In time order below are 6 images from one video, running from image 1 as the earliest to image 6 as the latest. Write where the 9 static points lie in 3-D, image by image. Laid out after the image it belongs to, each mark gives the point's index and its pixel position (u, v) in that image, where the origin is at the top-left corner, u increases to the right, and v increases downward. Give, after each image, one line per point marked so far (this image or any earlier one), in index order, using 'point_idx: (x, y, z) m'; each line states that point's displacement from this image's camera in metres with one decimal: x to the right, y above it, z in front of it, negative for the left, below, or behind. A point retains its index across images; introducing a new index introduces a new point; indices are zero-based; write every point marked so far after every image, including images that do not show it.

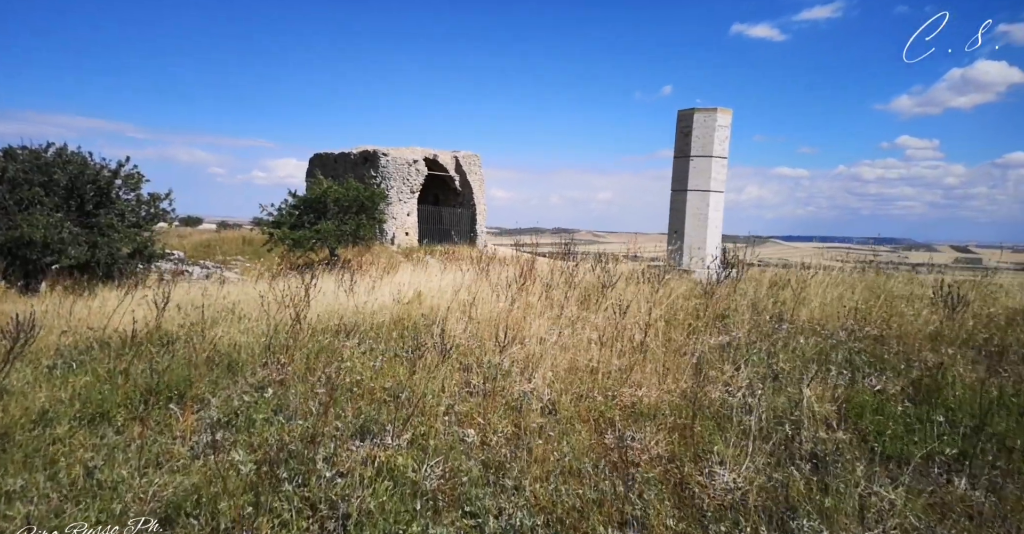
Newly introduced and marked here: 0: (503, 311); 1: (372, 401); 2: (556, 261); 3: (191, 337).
0: (-0.1, -0.4, +5.6) m
1: (-1.0, -0.9, +4.3) m
2: (+0.5, +0.1, +7.5) m
3: (-3.0, -0.7, +6.1) m
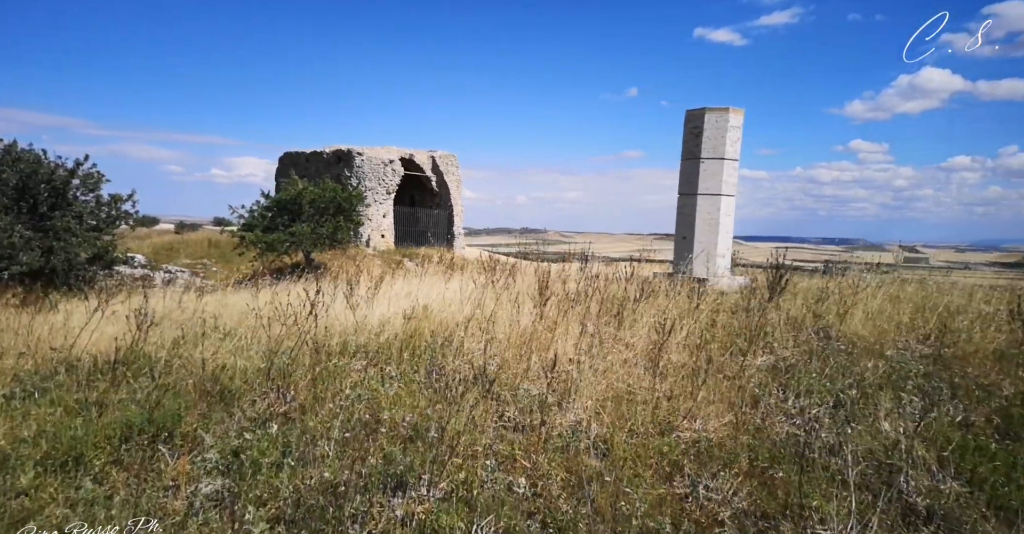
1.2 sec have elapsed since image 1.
0: (+0.1, -0.5, +5.1) m
1: (-0.7, -1.0, +3.7) m
2: (+0.6, -0.1, +7.0) m
3: (-2.9, -0.8, +5.5) m
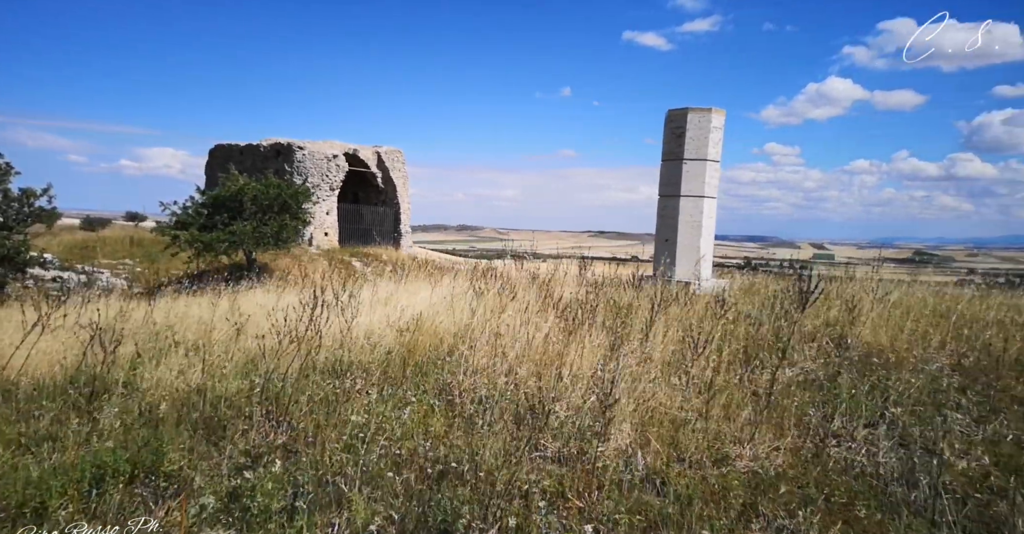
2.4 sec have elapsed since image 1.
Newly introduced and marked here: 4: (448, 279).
0: (+0.2, -0.6, +4.8) m
1: (-0.5, -1.1, +3.3) m
2: (+0.4, -0.1, +6.7) m
3: (-2.8, -0.9, +4.8) m
4: (-0.8, -0.2, +7.9) m
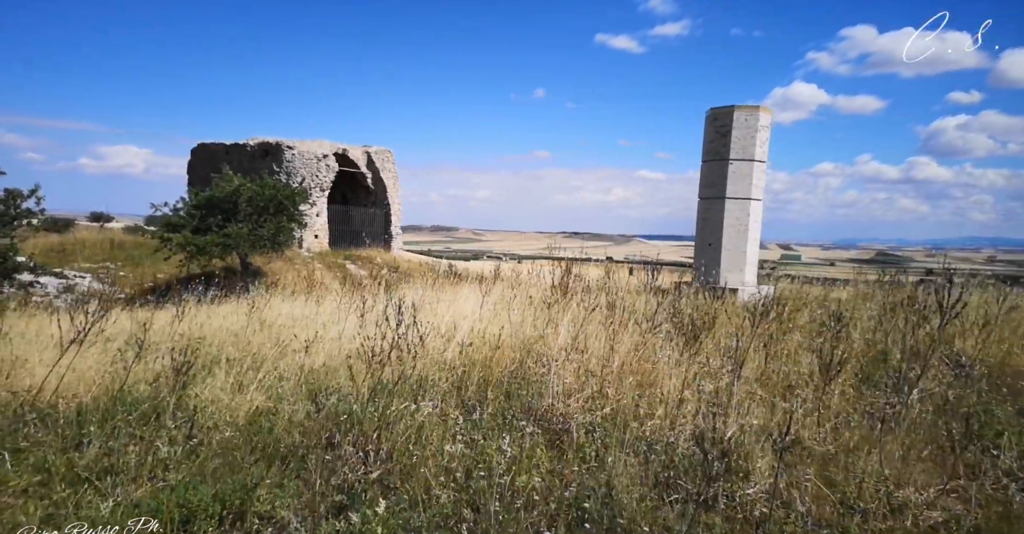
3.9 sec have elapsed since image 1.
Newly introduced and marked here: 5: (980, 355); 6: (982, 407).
0: (+0.8, -0.6, +4.5) m
1: (+0.2, -1.2, +3.0) m
2: (+1.0, -0.2, +6.5) m
3: (-2.2, -1.0, +4.4) m
4: (-0.3, -0.3, +7.6) m
5: (+3.1, -0.6, +4.3) m
6: (+2.6, -0.8, +3.5) m
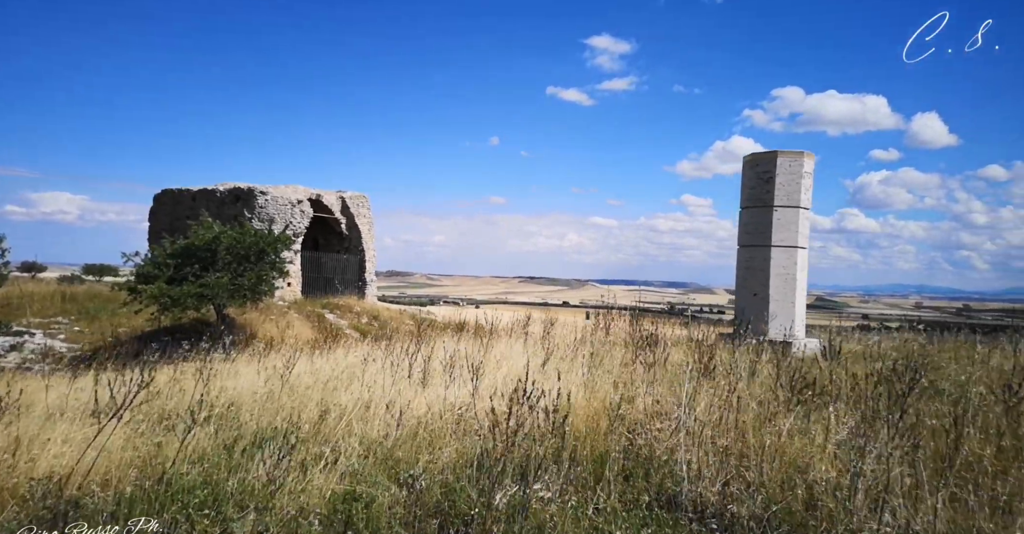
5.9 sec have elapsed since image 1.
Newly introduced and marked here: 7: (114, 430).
0: (+1.5, -1.0, +4.1) m
1: (+1.0, -1.4, +2.6) m
2: (+1.5, -0.7, +6.1) m
3: (-1.5, -1.4, +3.8) m
4: (+0.2, -0.9, +7.2) m
5: (+3.9, -1.0, +4.1) m
6: (+3.4, -1.1, +3.3) m
7: (-3.0, -1.2, +4.7) m
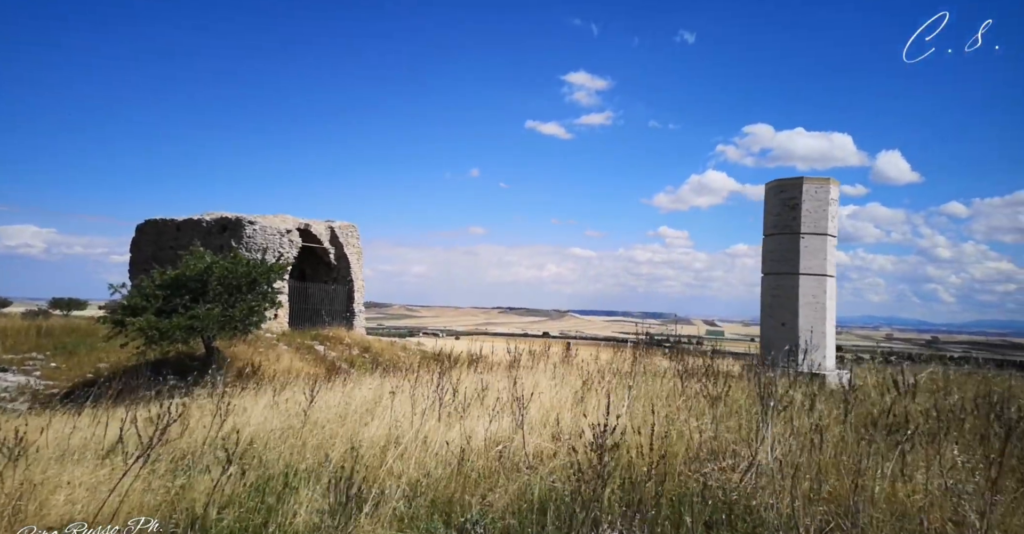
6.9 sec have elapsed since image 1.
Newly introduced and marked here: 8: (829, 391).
0: (+1.9, -1.2, +3.8) m
1: (+1.5, -1.5, +2.3) m
2: (+1.9, -1.0, +5.9) m
3: (-1.1, -1.5, +3.4) m
4: (+0.4, -1.2, +6.9) m
5: (+4.3, -1.1, +3.9) m
6: (+3.8, -1.2, +3.1) m
7: (-2.6, -1.4, +4.3) m
8: (+2.6, -1.0, +5.1) m
